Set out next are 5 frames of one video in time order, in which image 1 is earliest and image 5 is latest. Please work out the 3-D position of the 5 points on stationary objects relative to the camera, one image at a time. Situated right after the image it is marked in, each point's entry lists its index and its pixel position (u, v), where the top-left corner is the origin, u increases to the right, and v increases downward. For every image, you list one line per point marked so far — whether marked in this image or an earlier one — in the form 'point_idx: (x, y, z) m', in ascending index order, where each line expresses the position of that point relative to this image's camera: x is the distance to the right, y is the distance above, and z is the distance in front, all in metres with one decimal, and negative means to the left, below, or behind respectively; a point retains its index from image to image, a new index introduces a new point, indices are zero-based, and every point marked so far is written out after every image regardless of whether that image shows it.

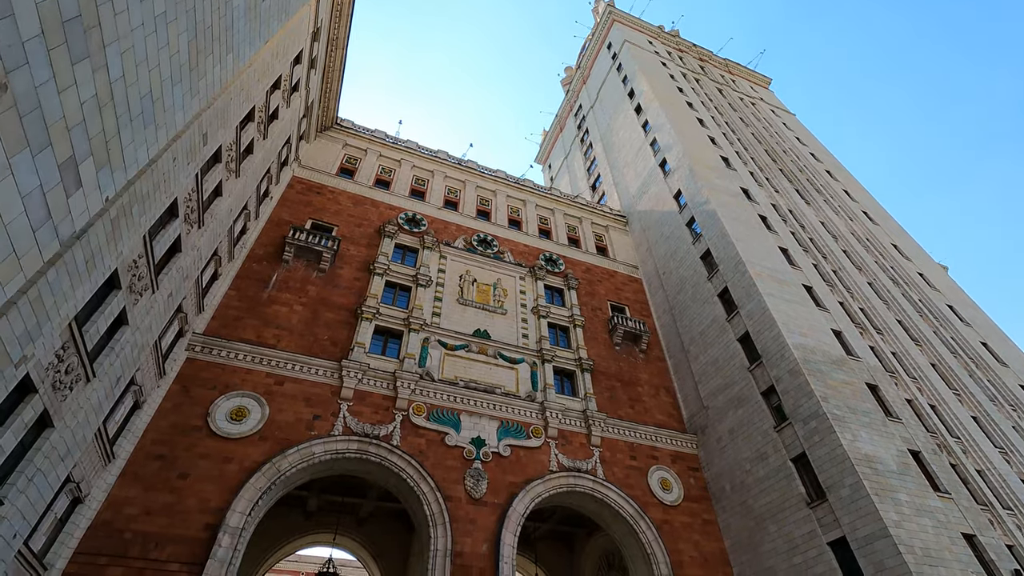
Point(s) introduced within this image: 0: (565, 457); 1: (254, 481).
0: (+1.4, -4.6, +13.3) m
1: (-5.3, -4.0, +10.1) m
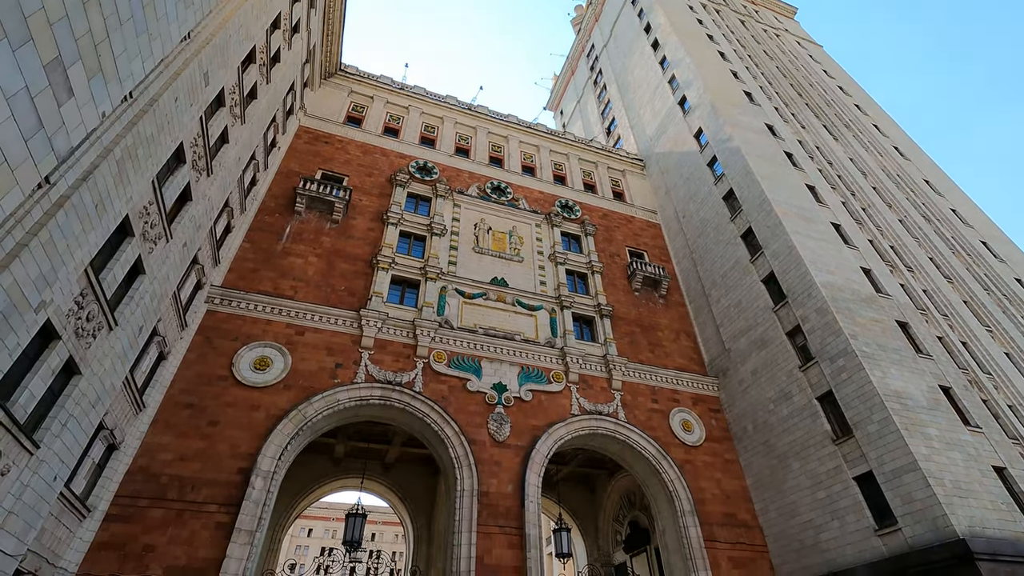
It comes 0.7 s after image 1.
0: (+2.0, -3.1, +13.4) m
1: (-4.8, -2.9, +10.2) m
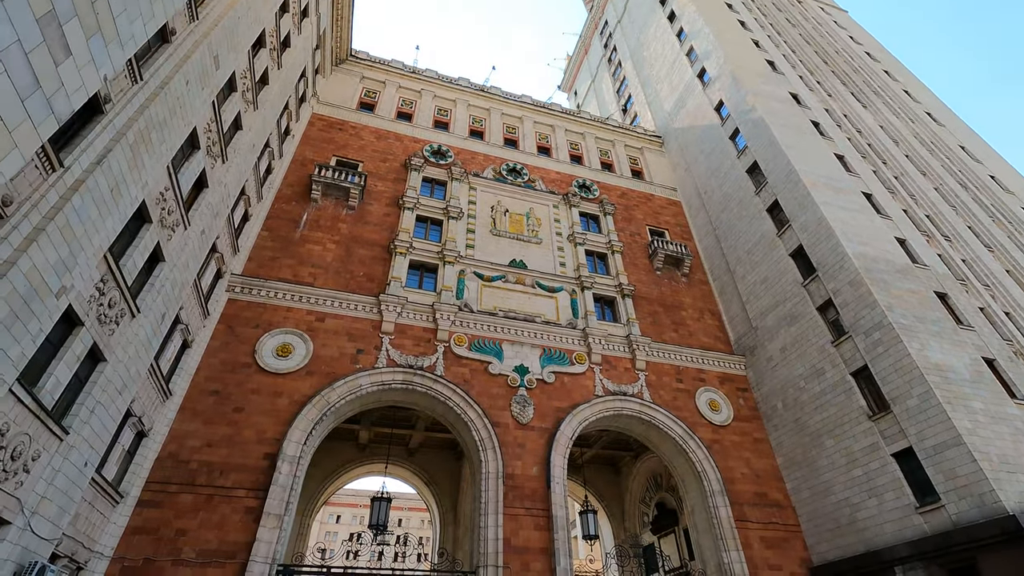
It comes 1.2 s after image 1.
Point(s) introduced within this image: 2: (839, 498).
0: (+2.6, -2.5, +13.1) m
1: (-4.3, -2.6, +10.2) m
2: (+7.5, -4.8, +11.3) m
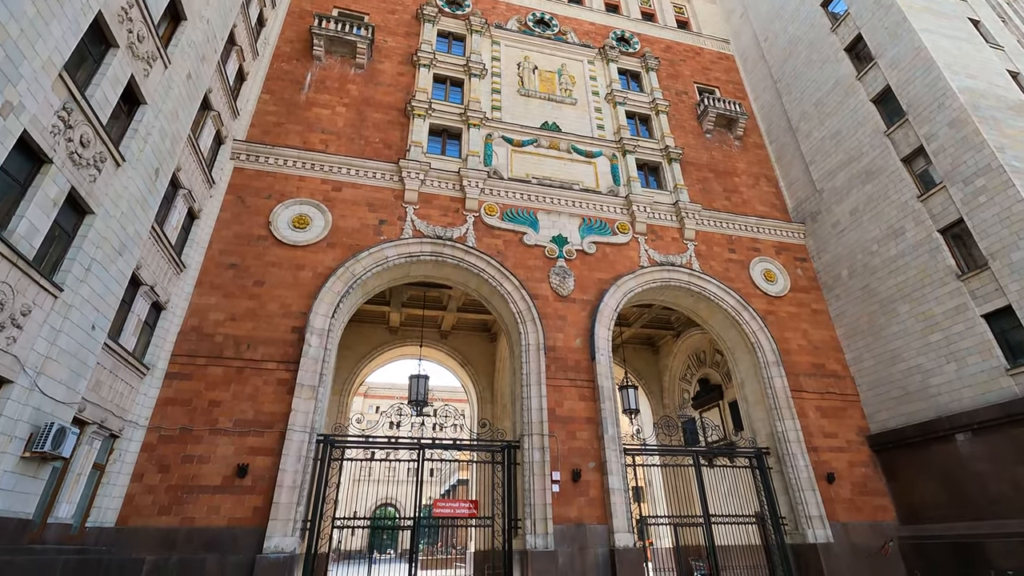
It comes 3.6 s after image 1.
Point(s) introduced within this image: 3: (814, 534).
0: (+3.5, +0.9, +12.0) m
1: (-3.5, 0.0, +9.5) m
2: (+8.4, -1.6, +10.4) m
3: (+5.9, -4.8, +9.6) m
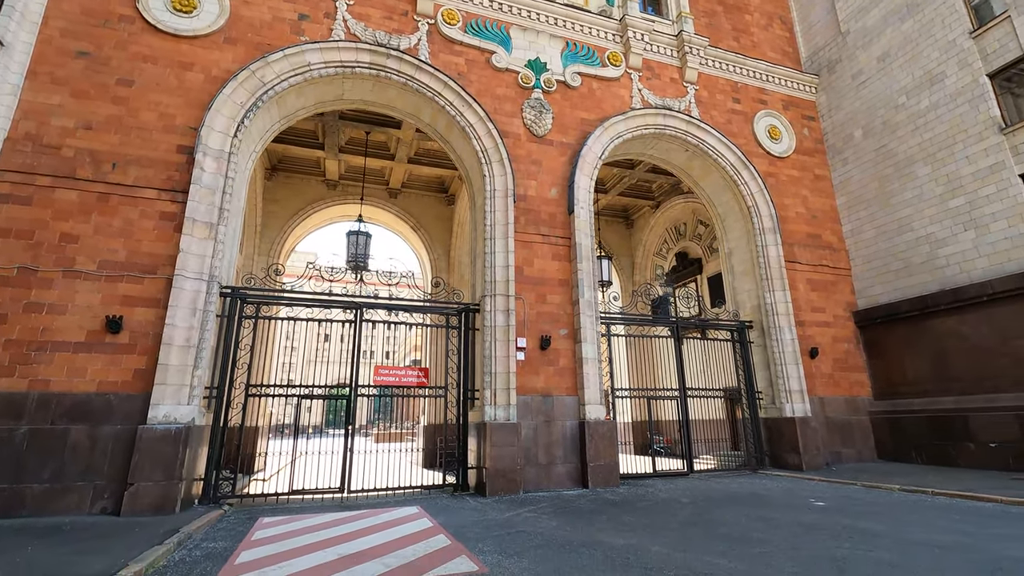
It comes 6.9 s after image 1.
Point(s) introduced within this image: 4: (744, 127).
0: (+2.8, +3.9, +9.9) m
1: (-4.0, +2.8, +7.0) m
2: (+7.7, +1.0, +9.3) m
3: (+5.1, -2.2, +9.0) m
4: (+5.0, +3.5, +10.5) m
